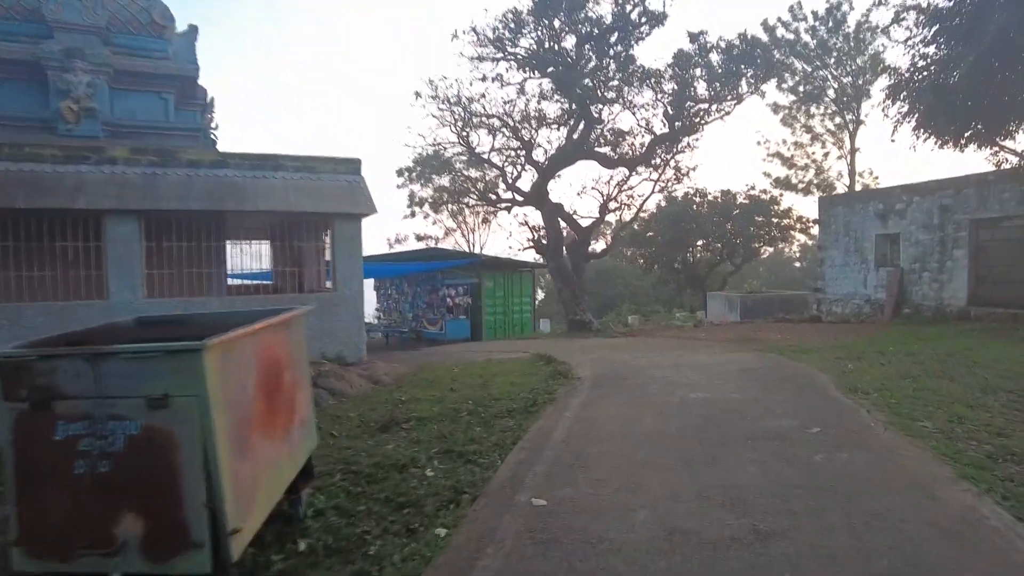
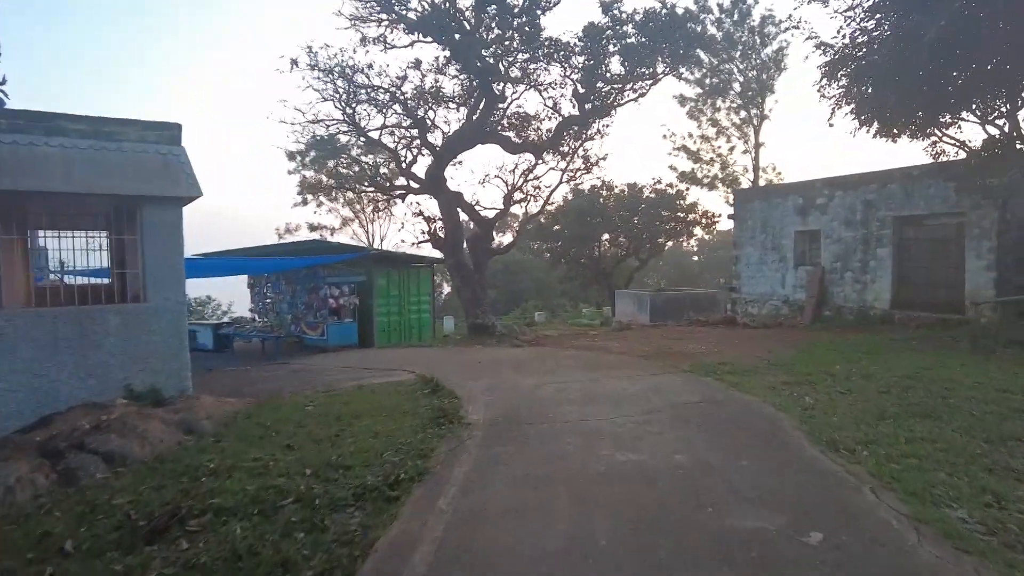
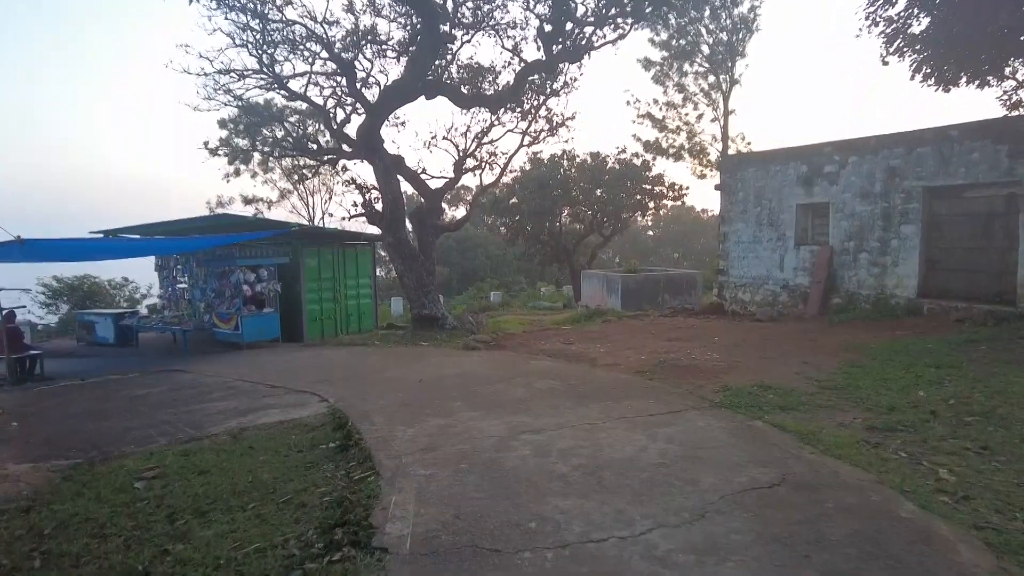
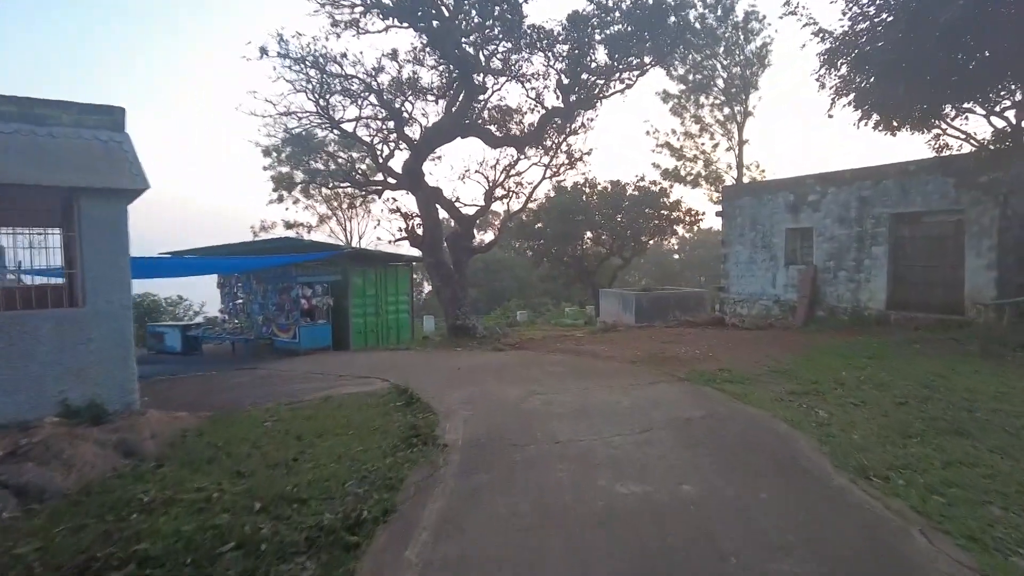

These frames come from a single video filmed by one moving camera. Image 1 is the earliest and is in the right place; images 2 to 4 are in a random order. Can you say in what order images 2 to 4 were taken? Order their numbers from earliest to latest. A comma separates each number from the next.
2, 4, 3
